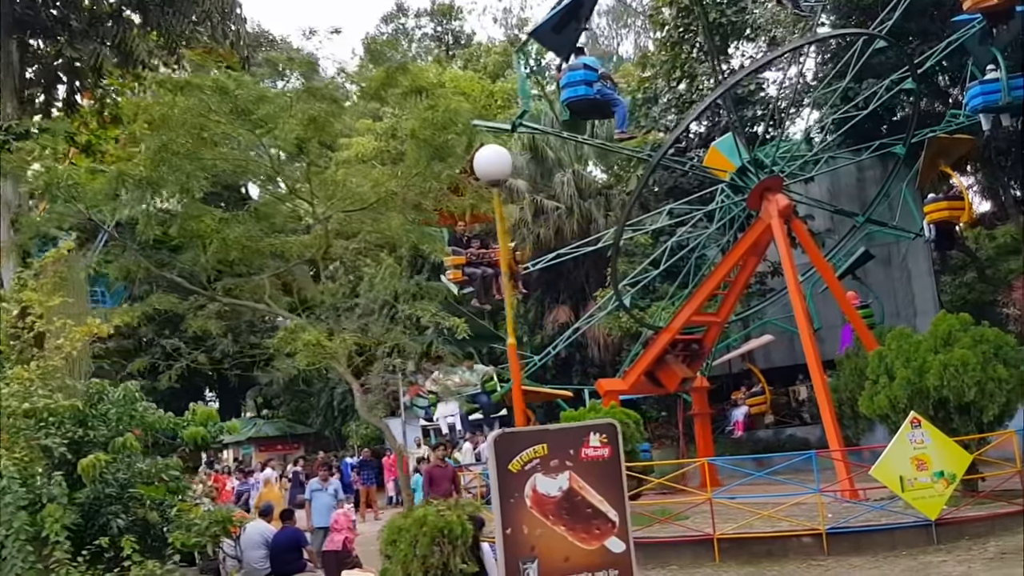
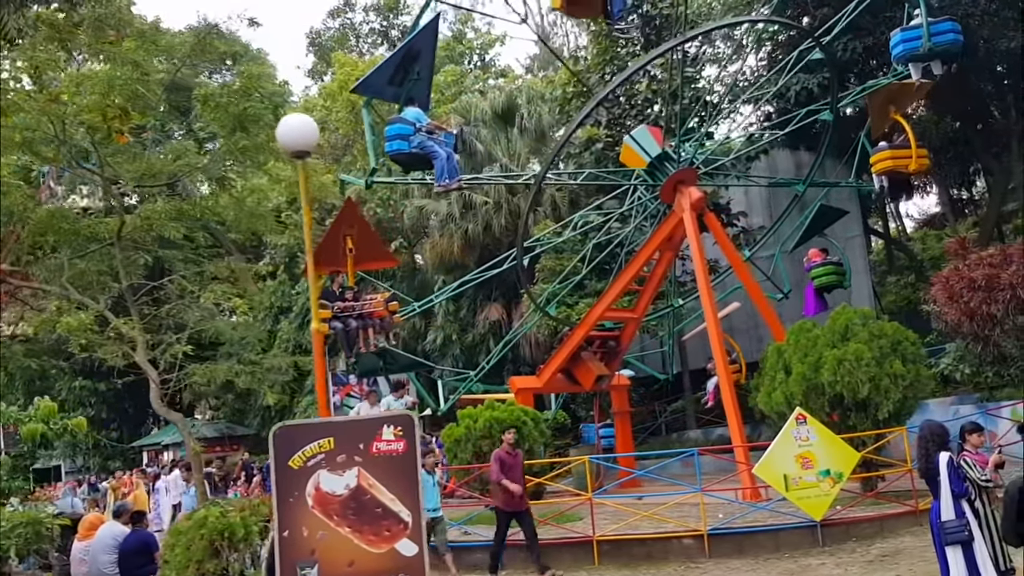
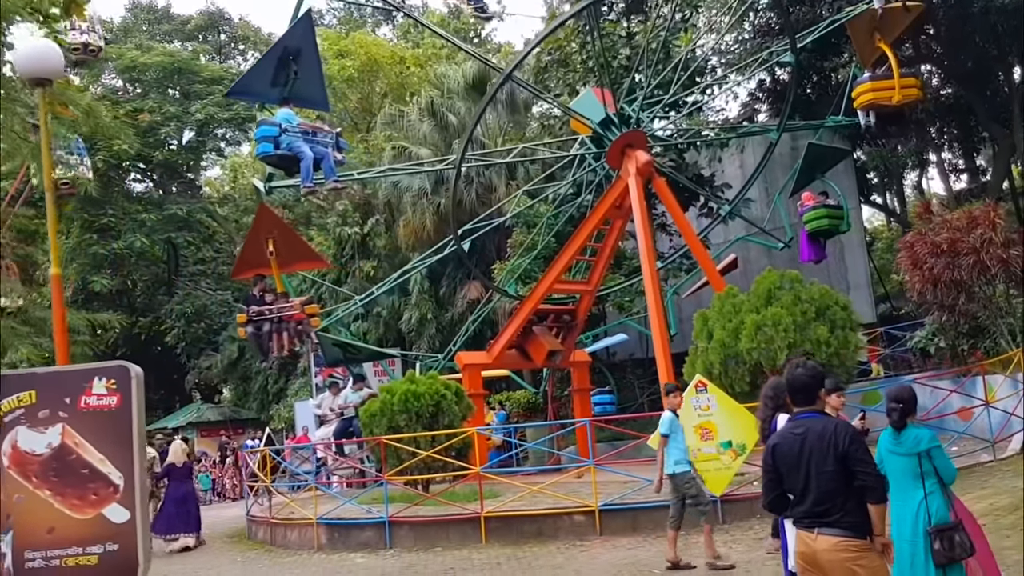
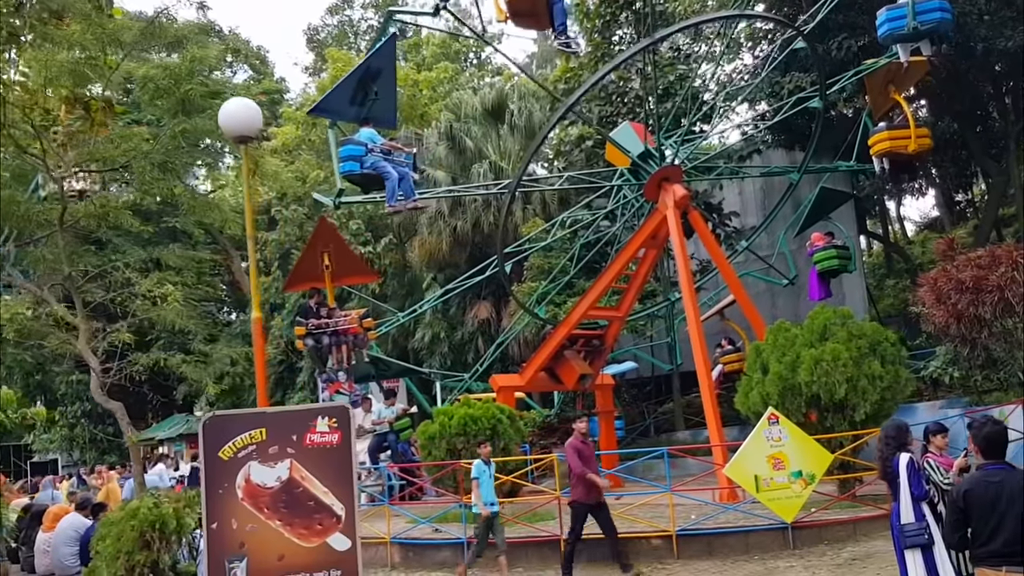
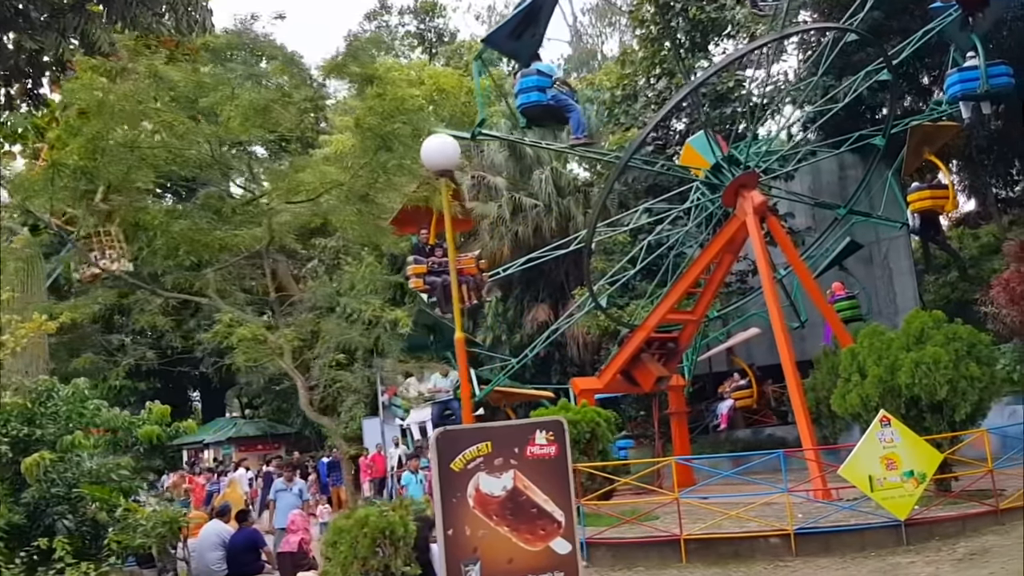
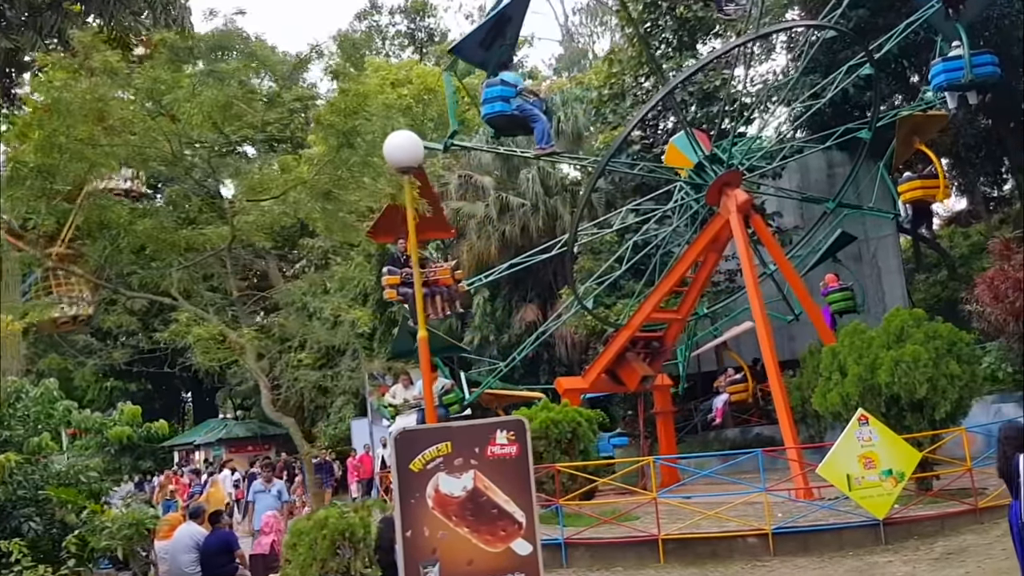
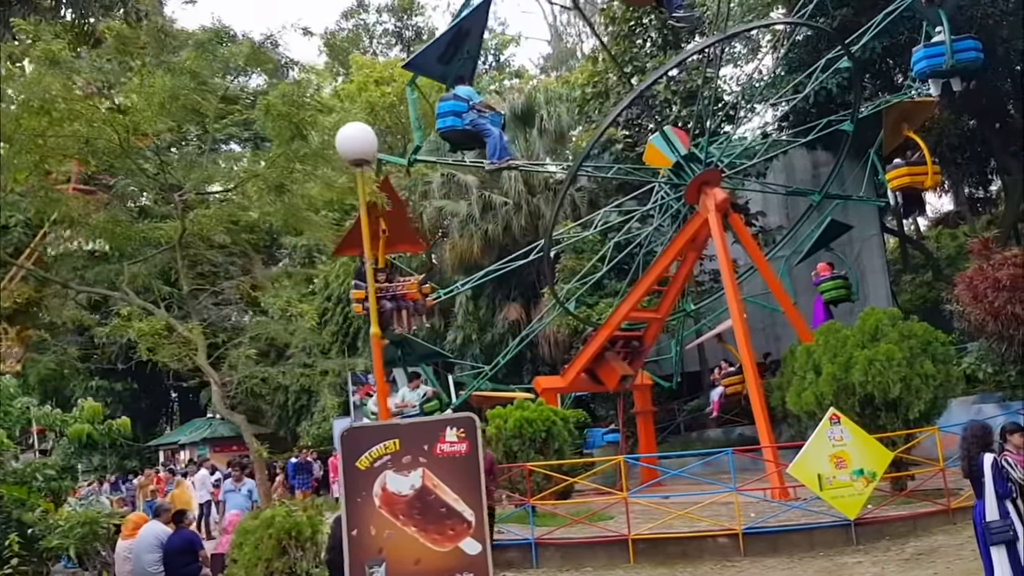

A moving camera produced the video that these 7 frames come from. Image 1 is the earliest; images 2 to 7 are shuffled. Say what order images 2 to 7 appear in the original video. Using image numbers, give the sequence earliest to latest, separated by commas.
5, 6, 7, 2, 4, 3
